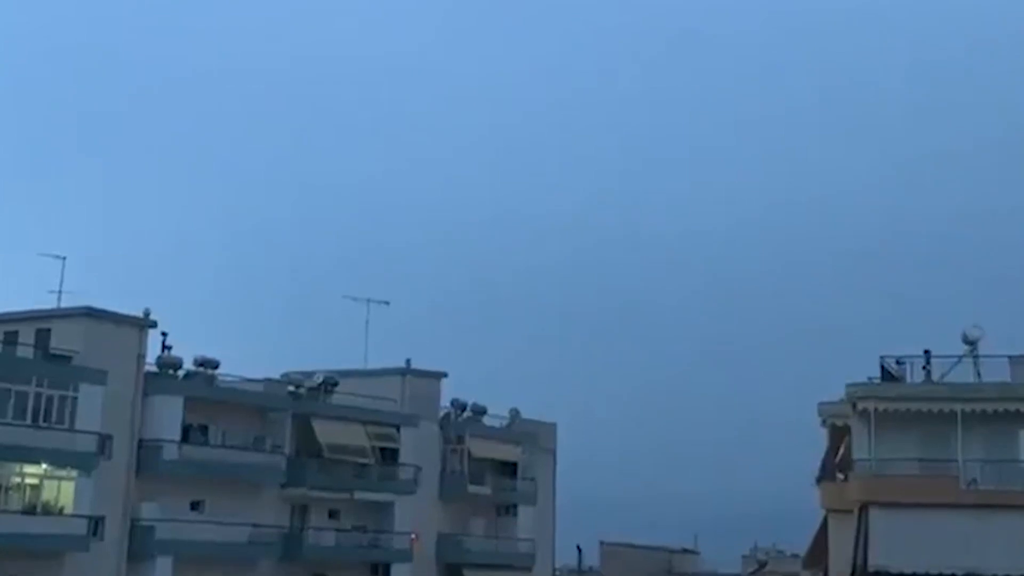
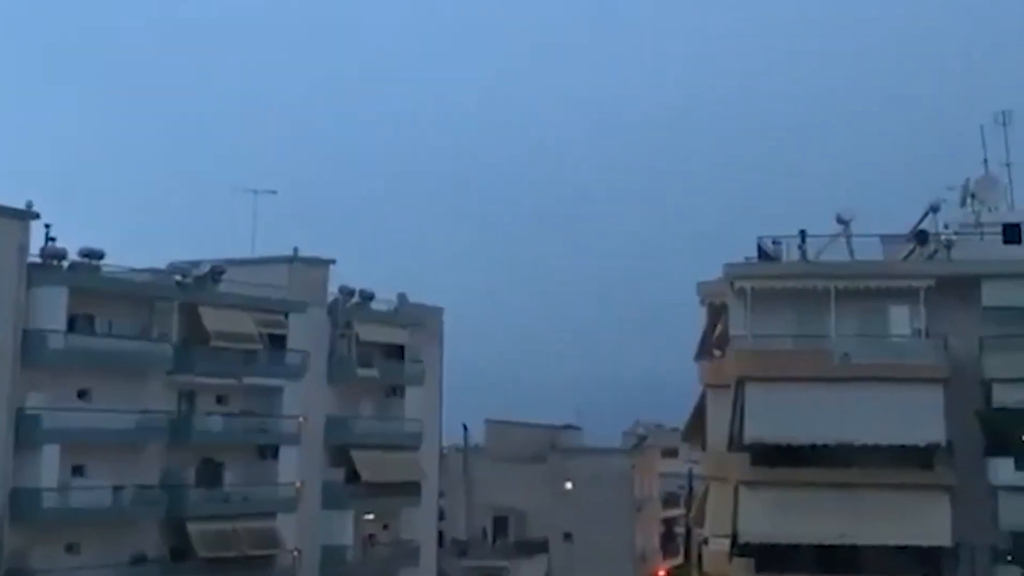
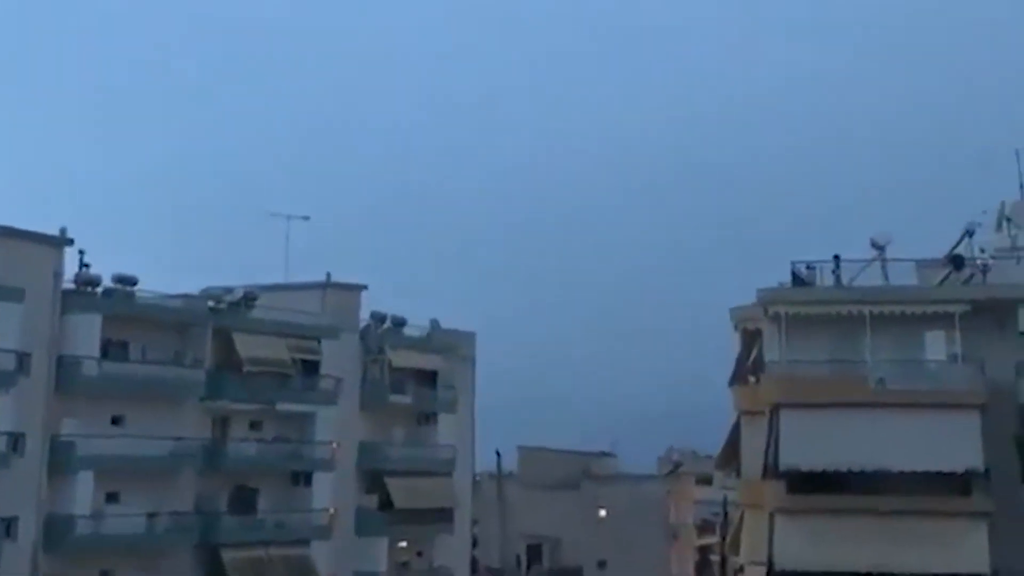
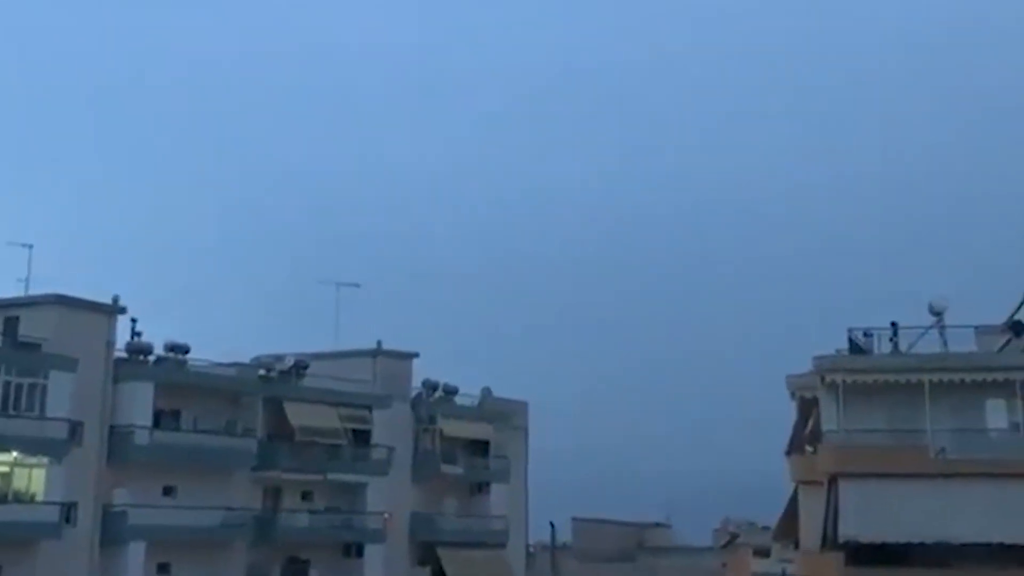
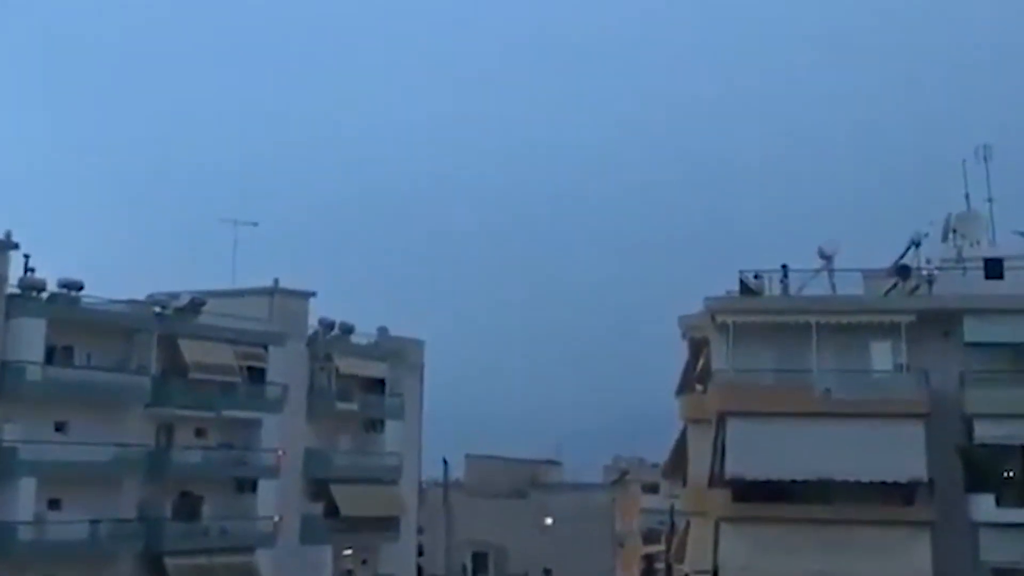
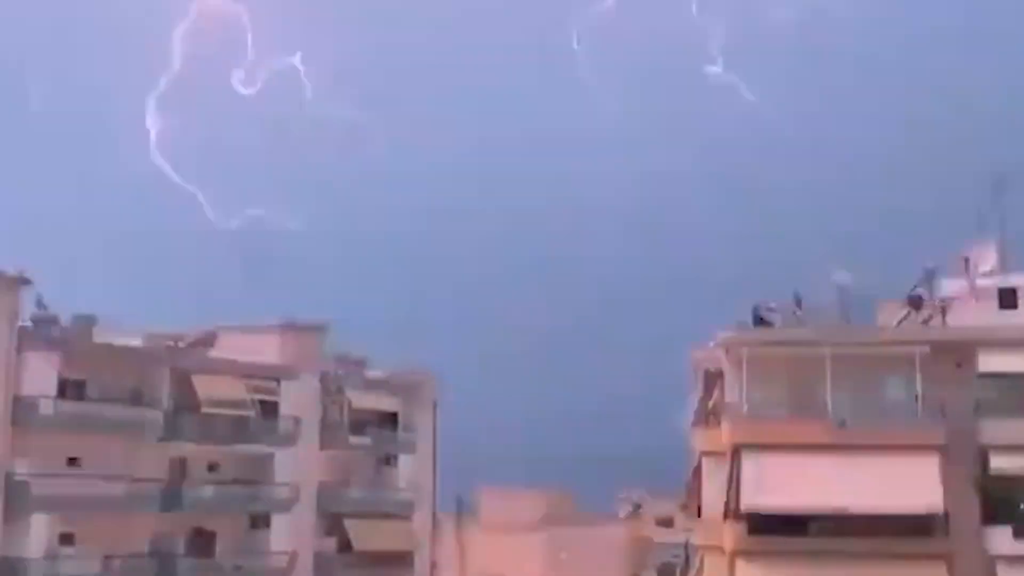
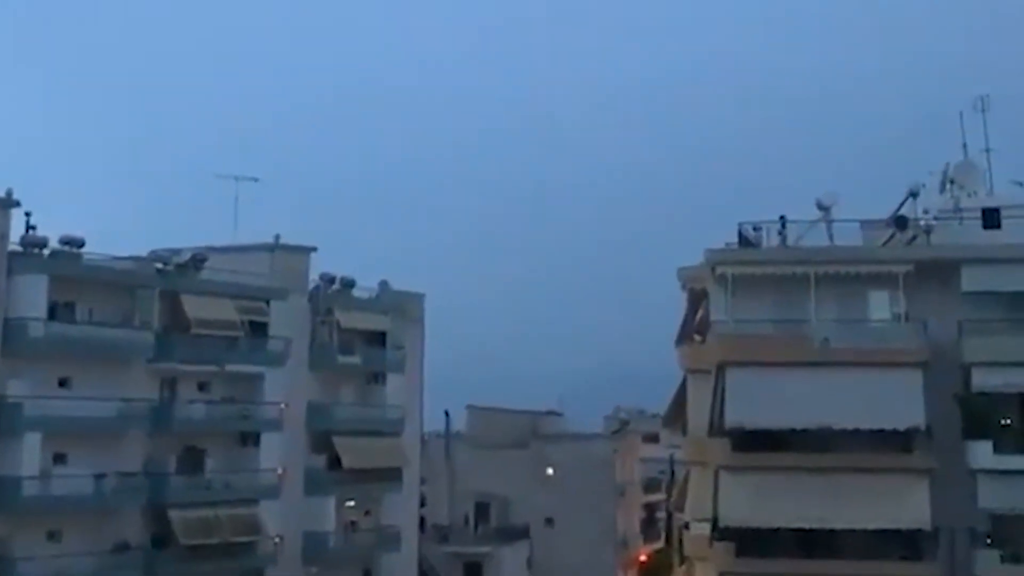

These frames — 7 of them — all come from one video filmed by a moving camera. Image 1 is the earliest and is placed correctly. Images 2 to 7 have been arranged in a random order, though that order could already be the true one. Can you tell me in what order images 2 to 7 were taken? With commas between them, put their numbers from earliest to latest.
4, 3, 2, 7, 5, 6
